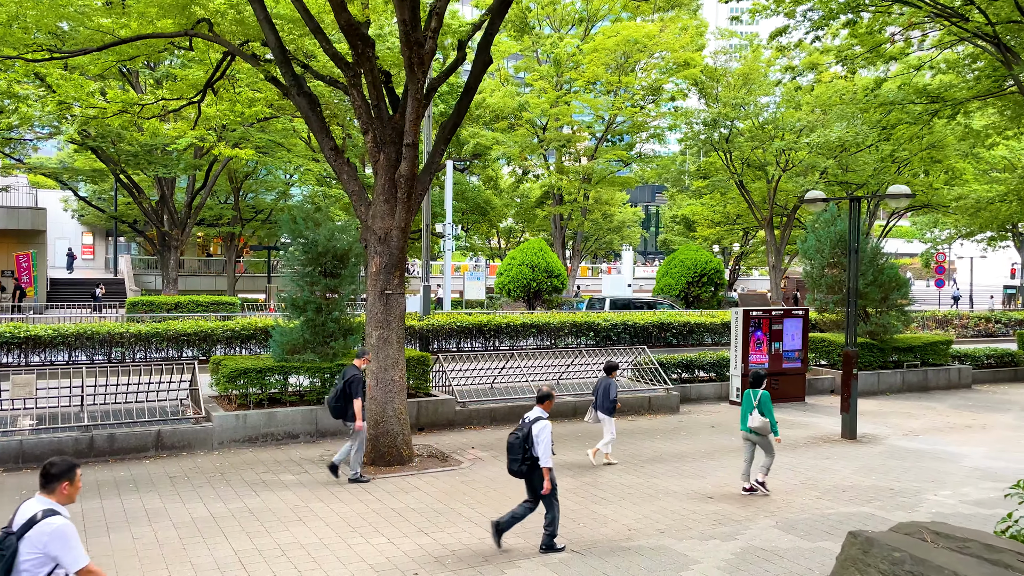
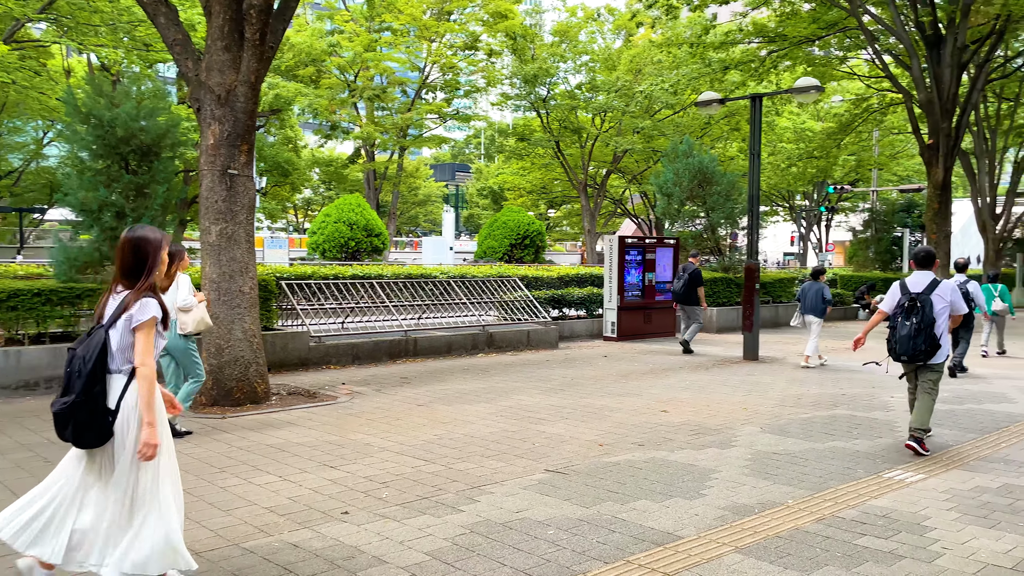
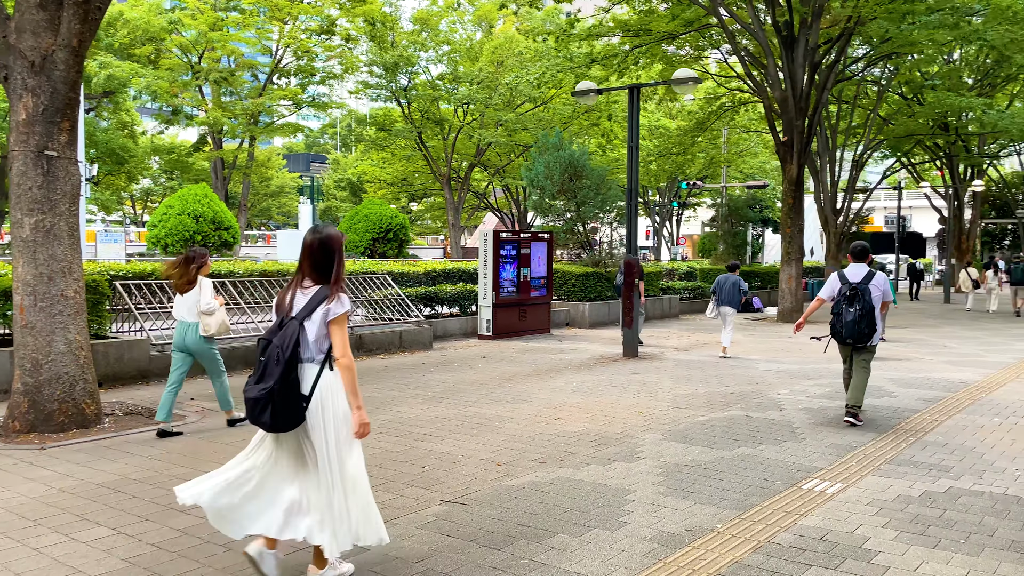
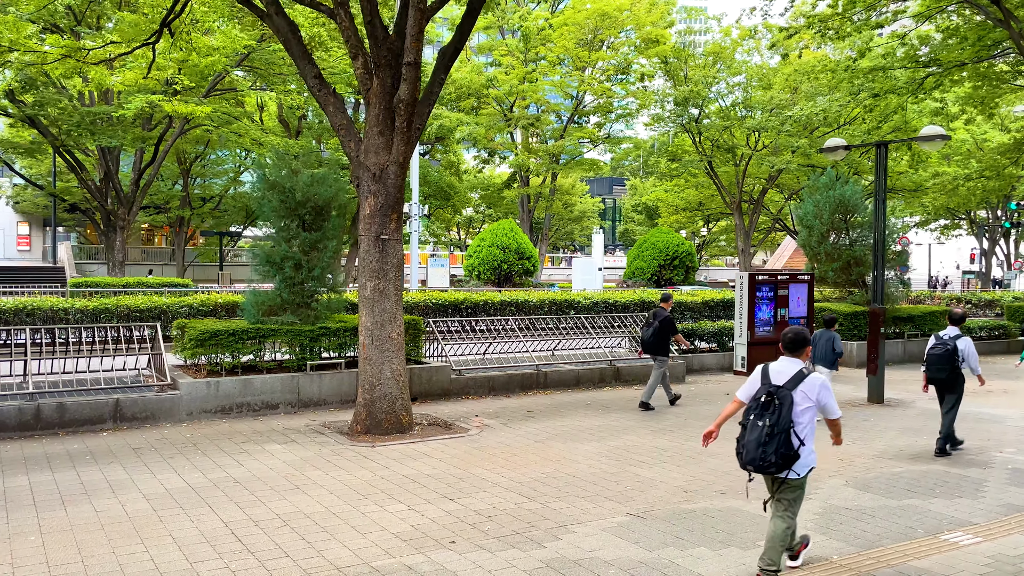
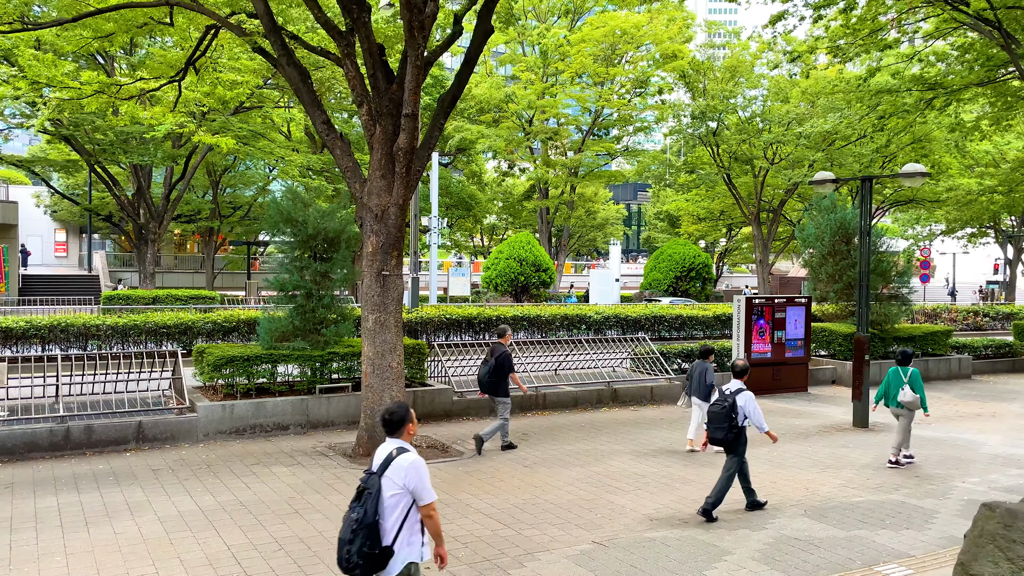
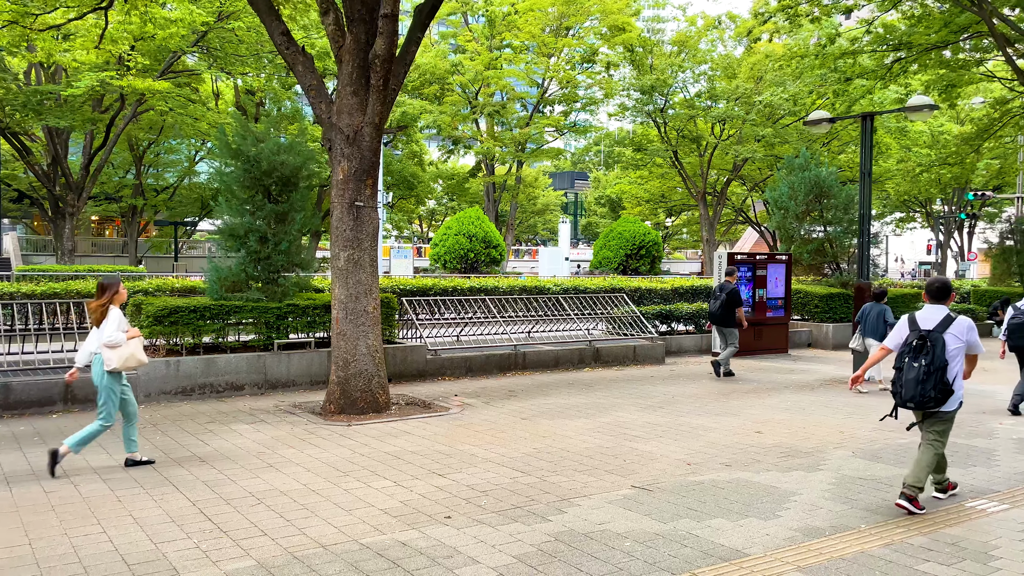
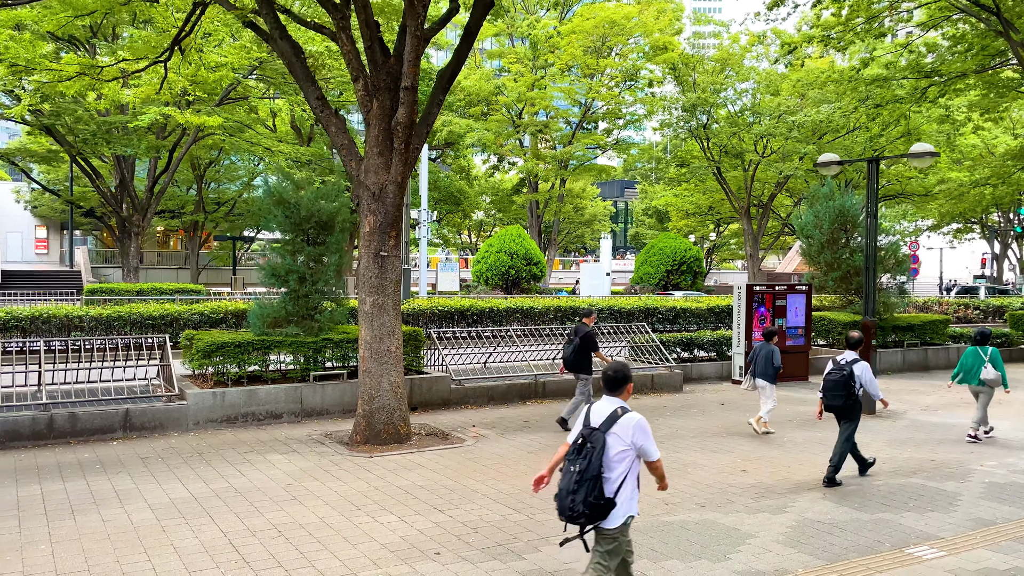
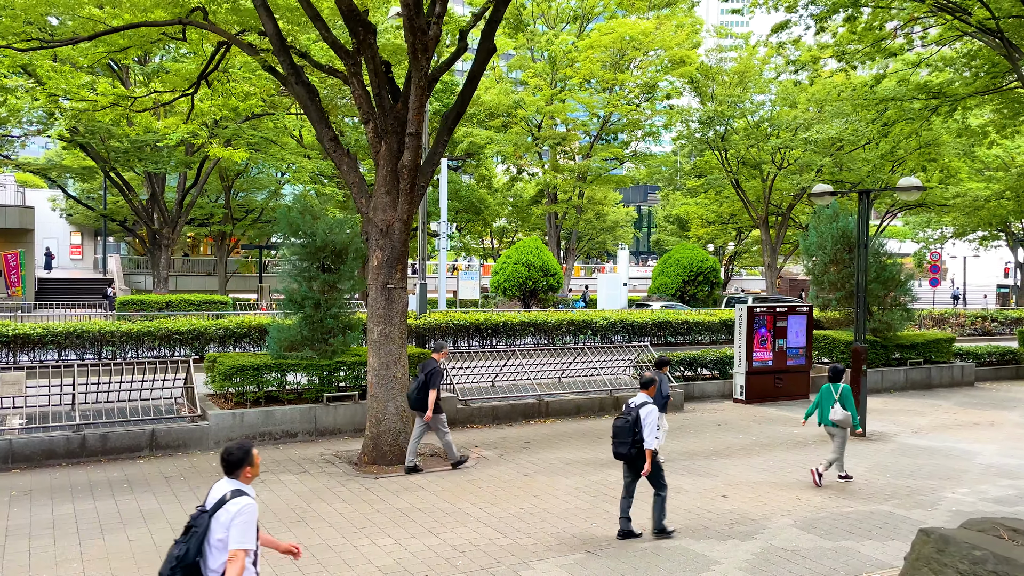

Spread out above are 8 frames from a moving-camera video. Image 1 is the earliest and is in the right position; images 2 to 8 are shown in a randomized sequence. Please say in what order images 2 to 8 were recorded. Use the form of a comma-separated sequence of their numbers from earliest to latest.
8, 5, 7, 4, 6, 2, 3
